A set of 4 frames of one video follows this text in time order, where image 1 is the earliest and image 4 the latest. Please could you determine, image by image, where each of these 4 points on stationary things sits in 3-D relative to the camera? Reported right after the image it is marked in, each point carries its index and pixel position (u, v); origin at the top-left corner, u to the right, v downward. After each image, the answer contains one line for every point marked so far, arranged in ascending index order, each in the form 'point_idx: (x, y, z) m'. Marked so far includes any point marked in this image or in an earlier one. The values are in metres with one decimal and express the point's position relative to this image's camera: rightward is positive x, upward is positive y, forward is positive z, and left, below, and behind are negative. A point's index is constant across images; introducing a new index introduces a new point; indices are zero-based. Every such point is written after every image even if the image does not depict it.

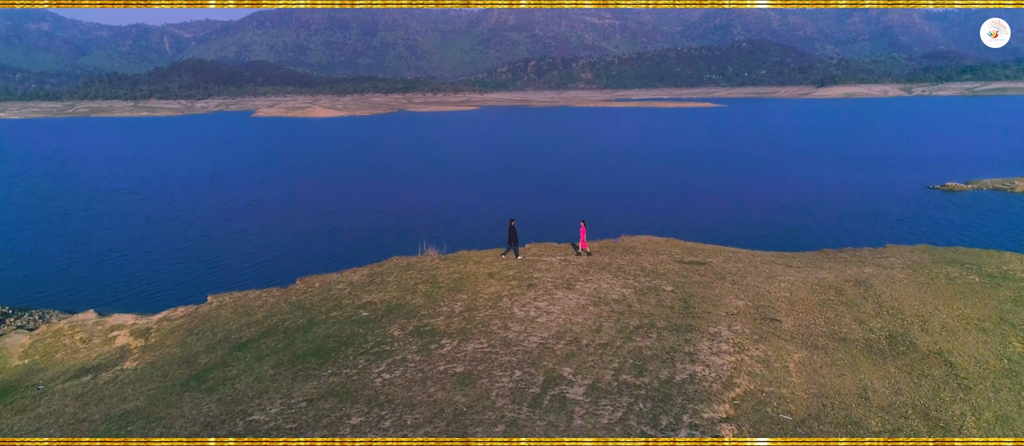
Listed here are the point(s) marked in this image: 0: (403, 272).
0: (-3.7, -1.6, +19.3) m
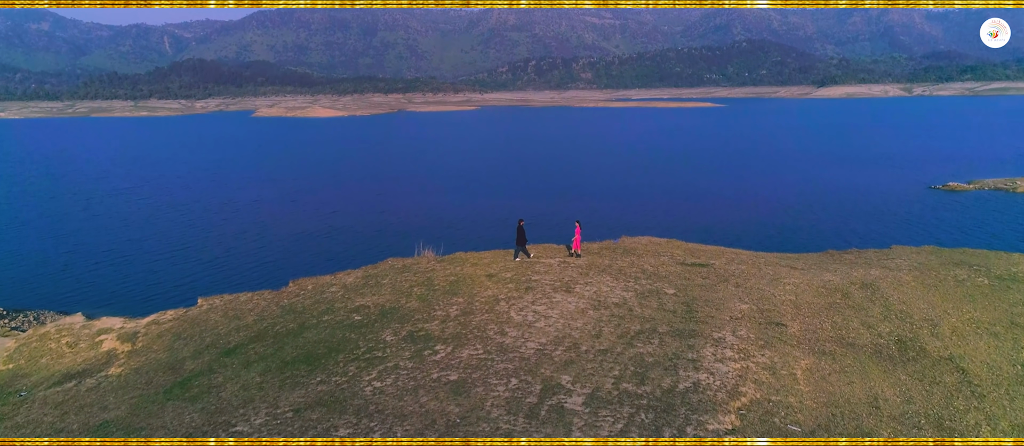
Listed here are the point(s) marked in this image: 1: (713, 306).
0: (-3.7, -1.7, +18.8) m
1: (+5.3, -2.2, +15.3) m
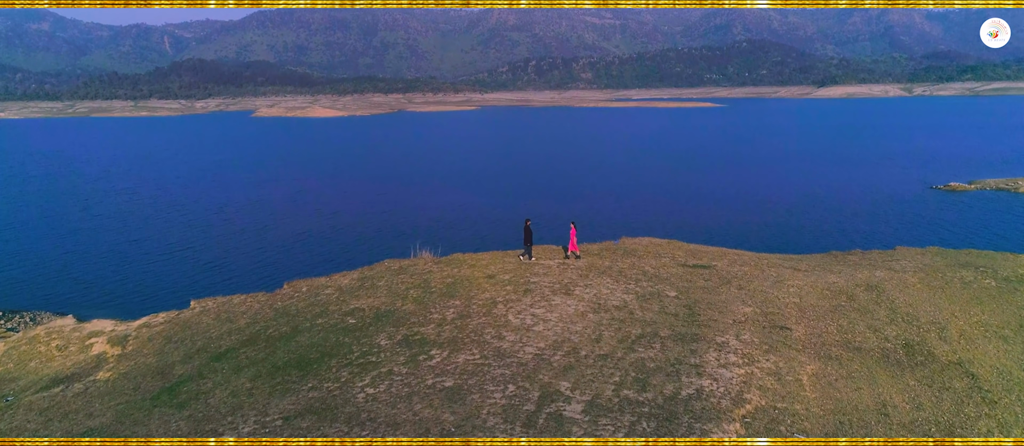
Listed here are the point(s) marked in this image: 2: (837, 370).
0: (-3.8, -1.7, +18.5) m
1: (+5.3, -2.2, +15.0) m
2: (+6.9, -3.1, +12.4) m
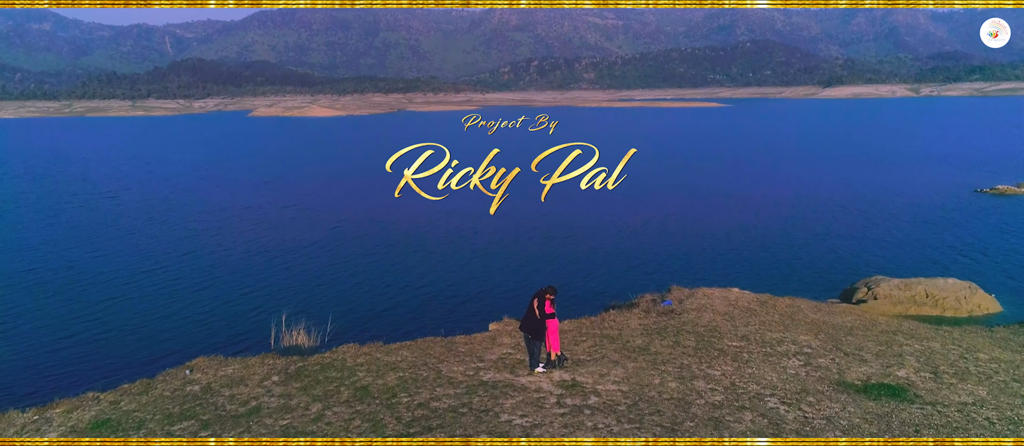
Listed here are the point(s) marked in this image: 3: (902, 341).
0: (-4.6, -2.7, +7.6) m
1: (+4.4, -3.2, +4.1) m
2: (+6.1, -4.1, +1.5) m
3: (+7.3, -2.1, +11.1) m
